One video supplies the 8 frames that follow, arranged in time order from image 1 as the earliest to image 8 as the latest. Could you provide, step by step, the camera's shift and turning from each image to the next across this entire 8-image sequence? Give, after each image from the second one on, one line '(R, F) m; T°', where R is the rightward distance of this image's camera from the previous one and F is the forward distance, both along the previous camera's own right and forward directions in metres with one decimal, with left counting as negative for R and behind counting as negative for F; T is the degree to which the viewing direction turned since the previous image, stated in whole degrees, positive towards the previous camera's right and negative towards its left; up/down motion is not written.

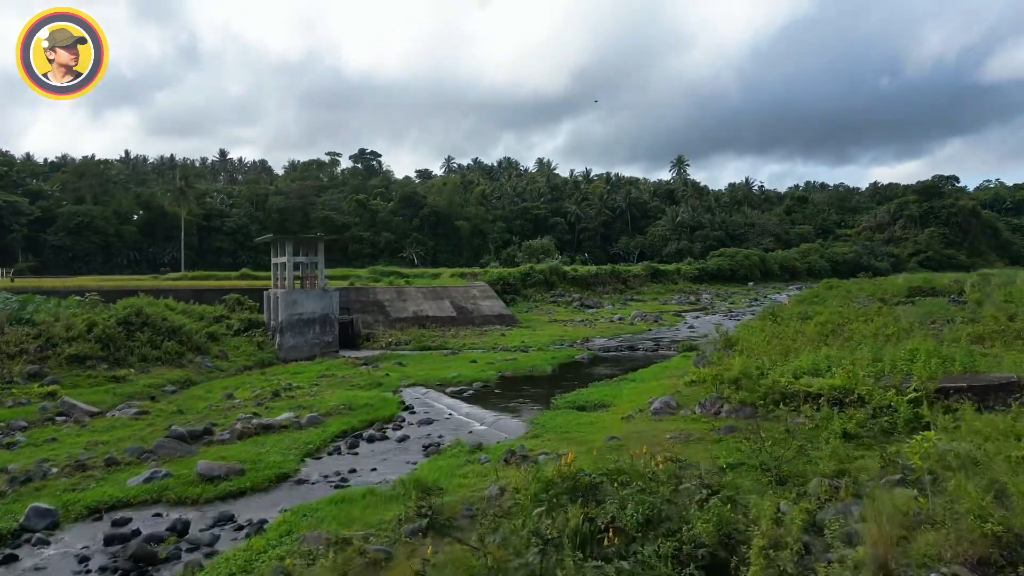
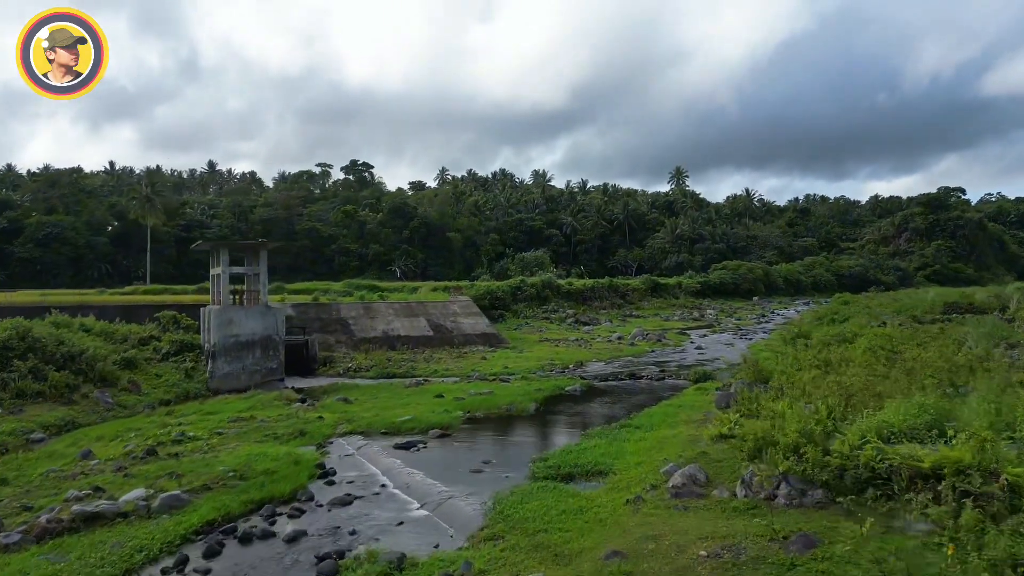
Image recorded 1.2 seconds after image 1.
(+0.5, +3.4) m; 0°
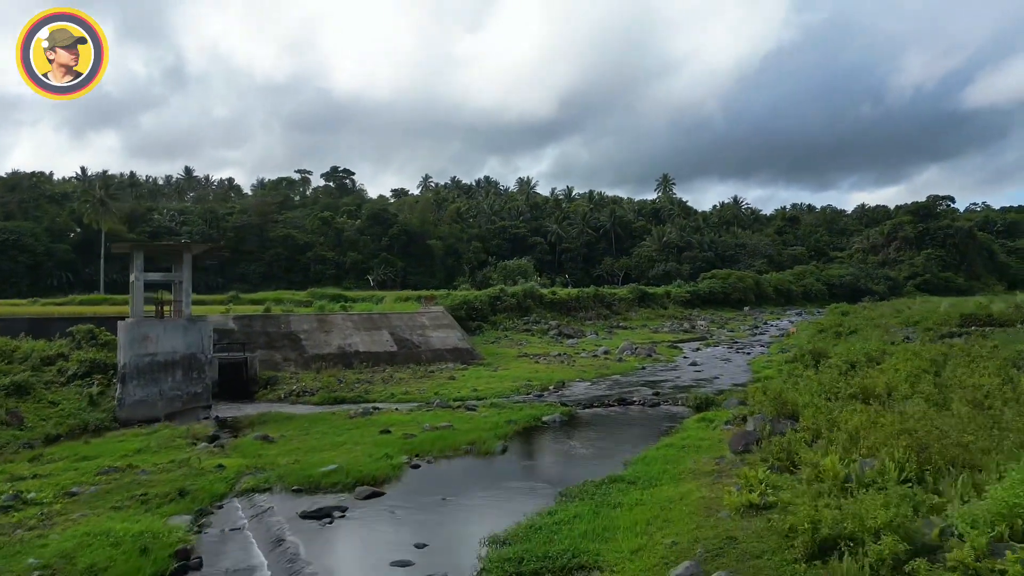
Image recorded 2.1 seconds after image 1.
(+0.4, +2.6) m; +1°
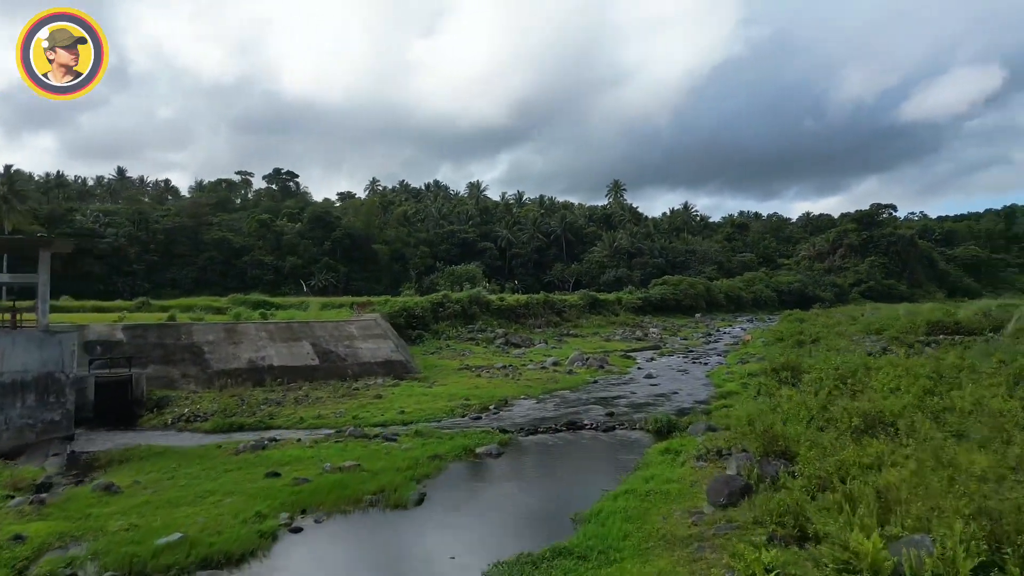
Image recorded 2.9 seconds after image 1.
(+0.4, +2.2) m; +4°
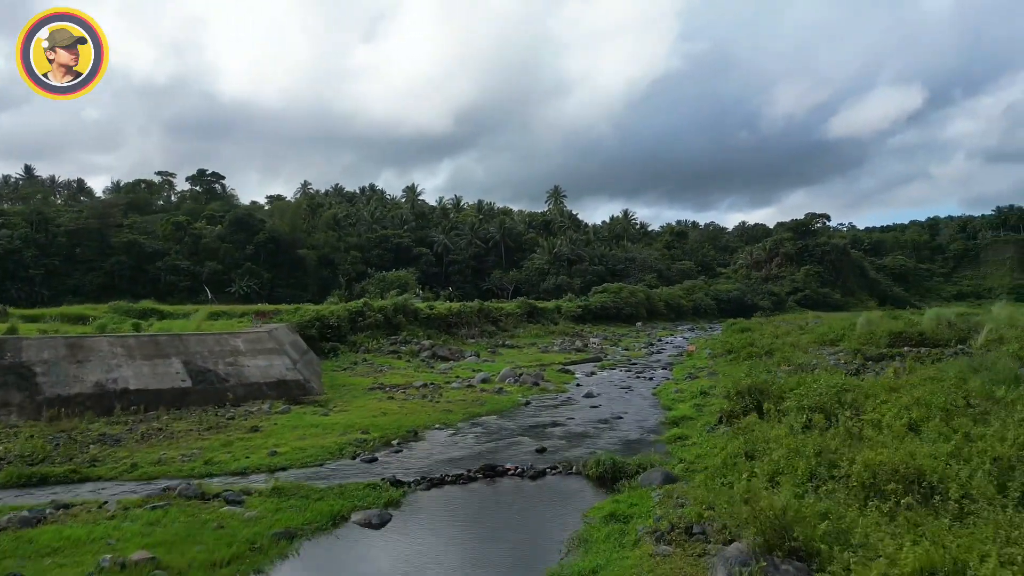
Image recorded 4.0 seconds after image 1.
(+0.6, +2.9) m; +5°
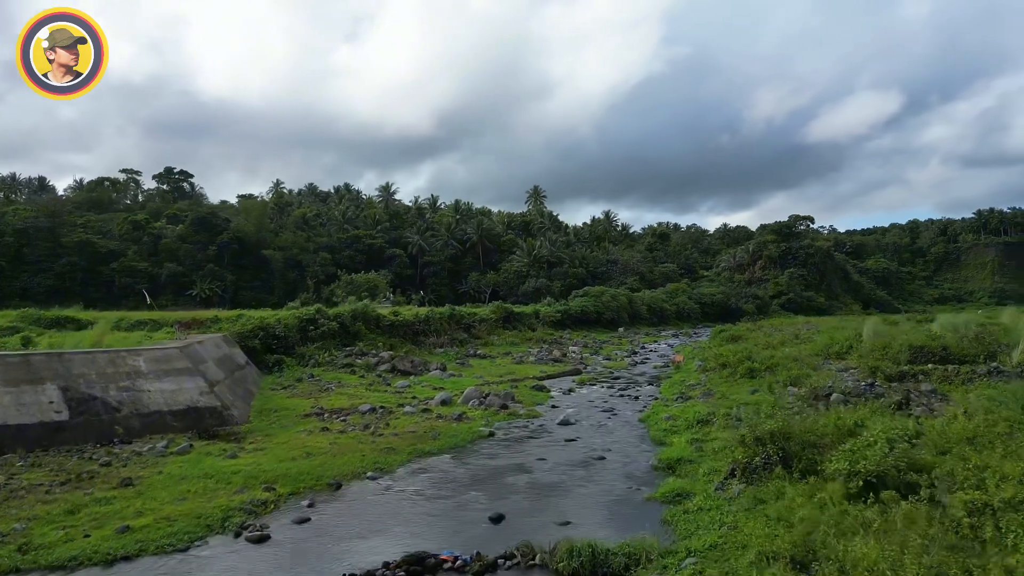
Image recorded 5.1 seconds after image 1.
(+0.4, +2.9) m; +1°
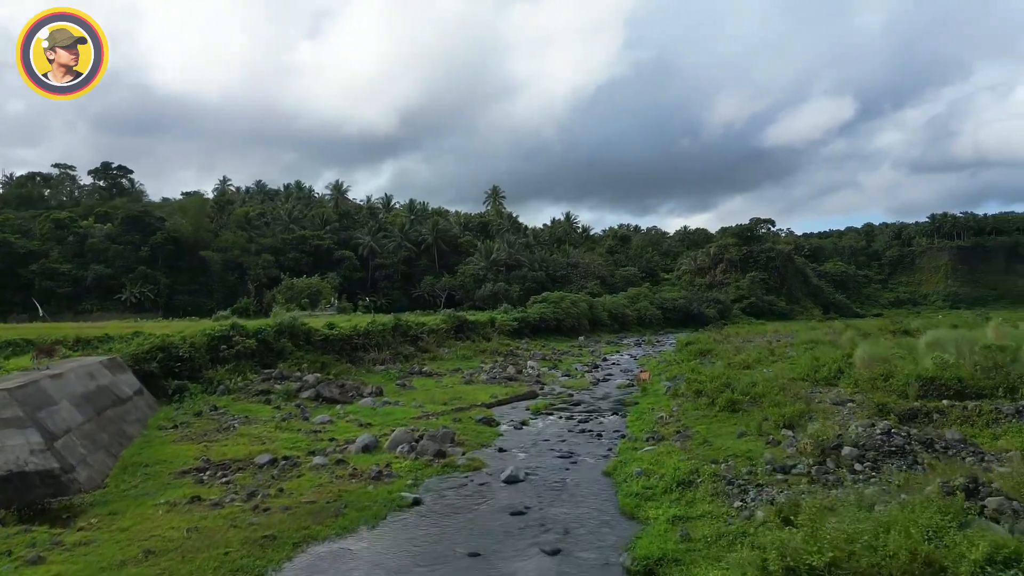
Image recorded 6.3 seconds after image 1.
(+0.5, +3.2) m; +3°
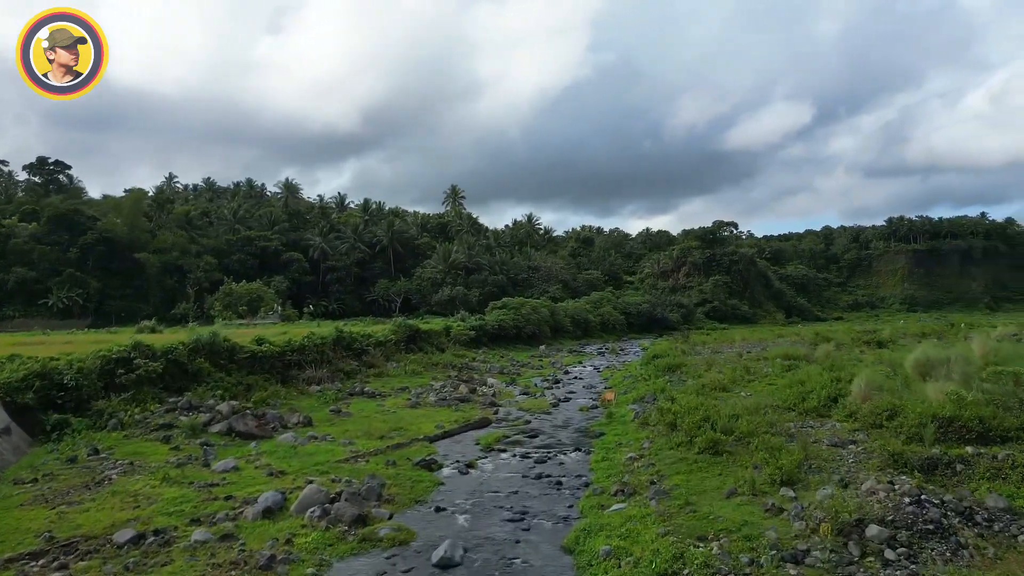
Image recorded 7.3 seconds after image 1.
(+0.4, +2.8) m; +3°
